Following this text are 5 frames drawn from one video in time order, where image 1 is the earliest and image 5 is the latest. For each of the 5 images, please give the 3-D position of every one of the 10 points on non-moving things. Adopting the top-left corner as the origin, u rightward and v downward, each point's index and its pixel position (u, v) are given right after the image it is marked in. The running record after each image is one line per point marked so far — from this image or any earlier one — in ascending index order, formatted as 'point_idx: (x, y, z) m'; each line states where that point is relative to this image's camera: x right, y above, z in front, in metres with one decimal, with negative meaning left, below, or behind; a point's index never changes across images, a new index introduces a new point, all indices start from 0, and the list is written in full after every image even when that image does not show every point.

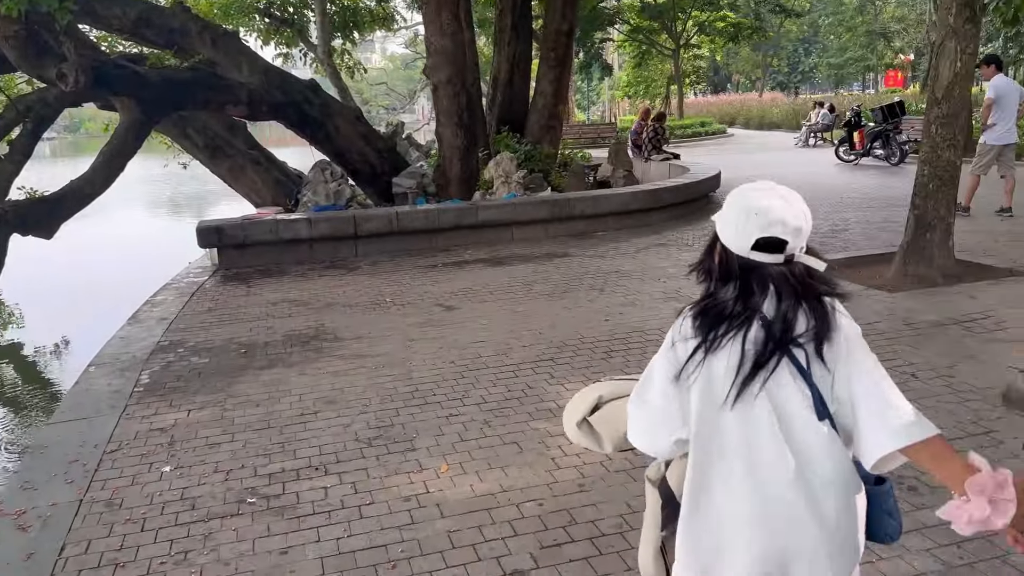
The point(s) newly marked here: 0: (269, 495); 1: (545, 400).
0: (-1.0, -0.9, +3.6) m
1: (+0.2, -0.6, +4.5) m
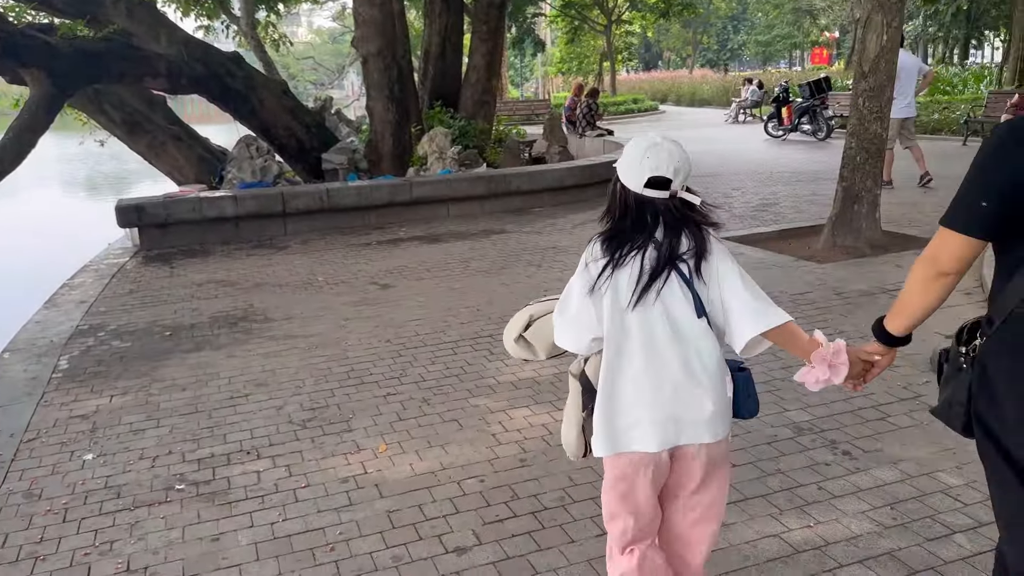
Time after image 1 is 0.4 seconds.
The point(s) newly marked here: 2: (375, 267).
0: (-1.3, -0.8, +3.4) m
1: (-0.2, -0.5, +4.4) m
2: (-1.2, +0.2, +7.3) m
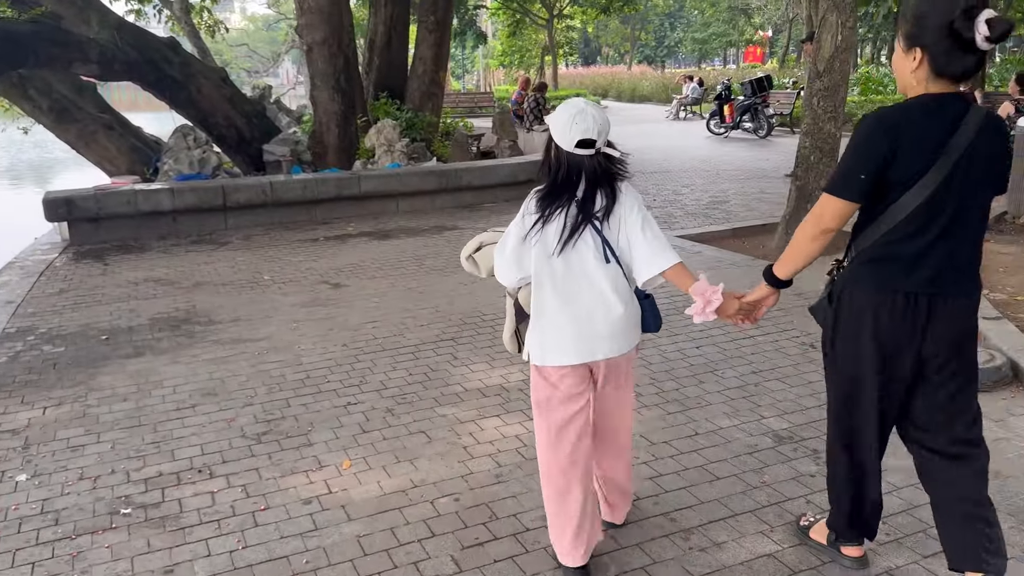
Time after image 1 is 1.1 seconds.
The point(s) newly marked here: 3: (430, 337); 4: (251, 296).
0: (-1.4, -0.8, +3.1) m
1: (-0.3, -0.5, +4.2) m
2: (-1.6, +0.2, +7.0) m
3: (-0.5, -0.3, +5.0) m
4: (-1.9, -0.1, +6.1) m
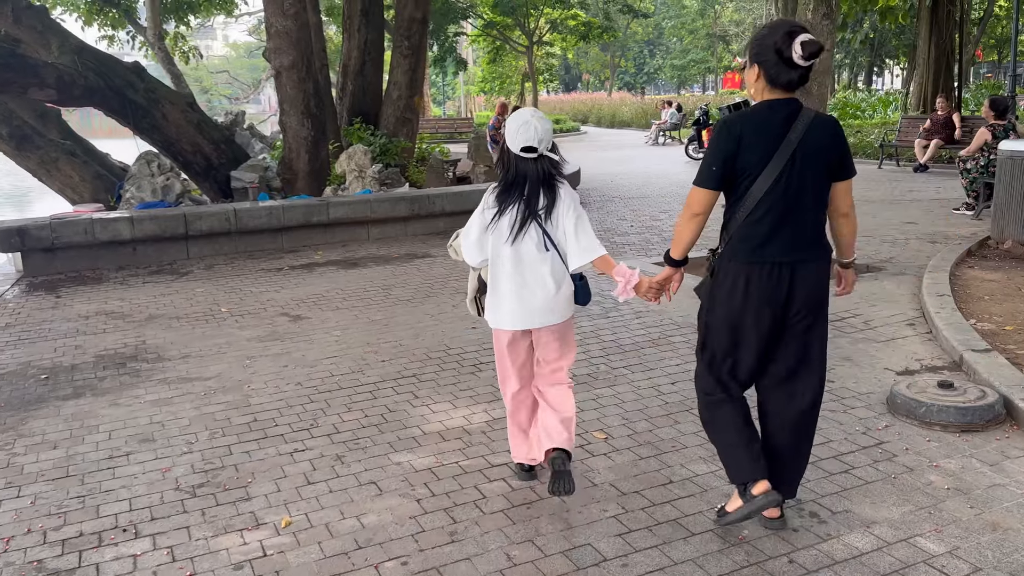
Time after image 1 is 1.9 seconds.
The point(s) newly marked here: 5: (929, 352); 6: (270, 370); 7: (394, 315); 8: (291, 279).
0: (-1.6, -1.0, +2.8) m
1: (-0.5, -0.7, +4.0) m
2: (-1.8, -0.1, +6.7) m
3: (-0.7, -0.5, +4.7) m
4: (-2.2, -0.3, +5.8) m
5: (+2.4, -0.4, +4.8) m
6: (-1.4, -0.5, +4.9) m
7: (-0.9, -0.2, +6.0) m
8: (-2.0, +0.1, +7.5) m
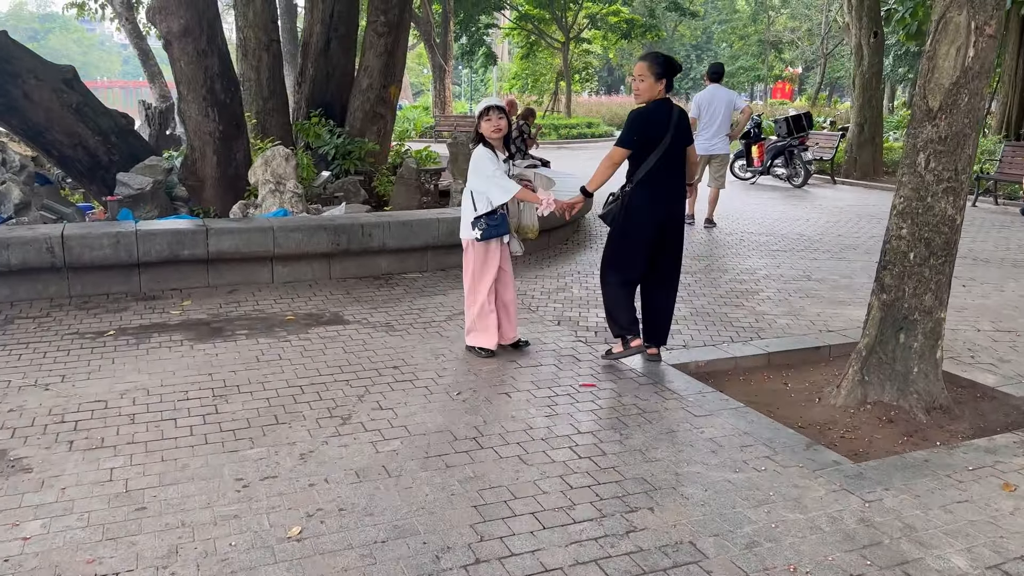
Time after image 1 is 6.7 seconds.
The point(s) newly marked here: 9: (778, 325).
0: (-2.2, -1.5, +0.1) m
1: (-1.1, -1.2, +1.2) m
2: (-2.3, -0.6, +4.0) m
3: (-1.2, -1.1, +2.0) m
4: (-2.6, -0.8, +3.1) m
5: (+1.9, -1.1, +1.9) m
6: (-1.9, -1.0, +2.1) m
7: (-1.3, -0.8, +3.3) m
8: (-2.4, -0.4, +4.7) m
9: (+1.8, -0.3, +5.6) m
